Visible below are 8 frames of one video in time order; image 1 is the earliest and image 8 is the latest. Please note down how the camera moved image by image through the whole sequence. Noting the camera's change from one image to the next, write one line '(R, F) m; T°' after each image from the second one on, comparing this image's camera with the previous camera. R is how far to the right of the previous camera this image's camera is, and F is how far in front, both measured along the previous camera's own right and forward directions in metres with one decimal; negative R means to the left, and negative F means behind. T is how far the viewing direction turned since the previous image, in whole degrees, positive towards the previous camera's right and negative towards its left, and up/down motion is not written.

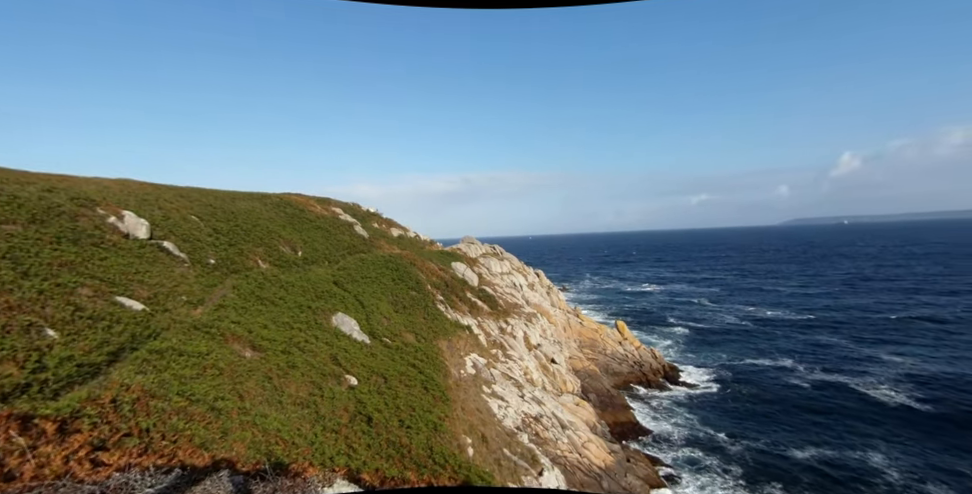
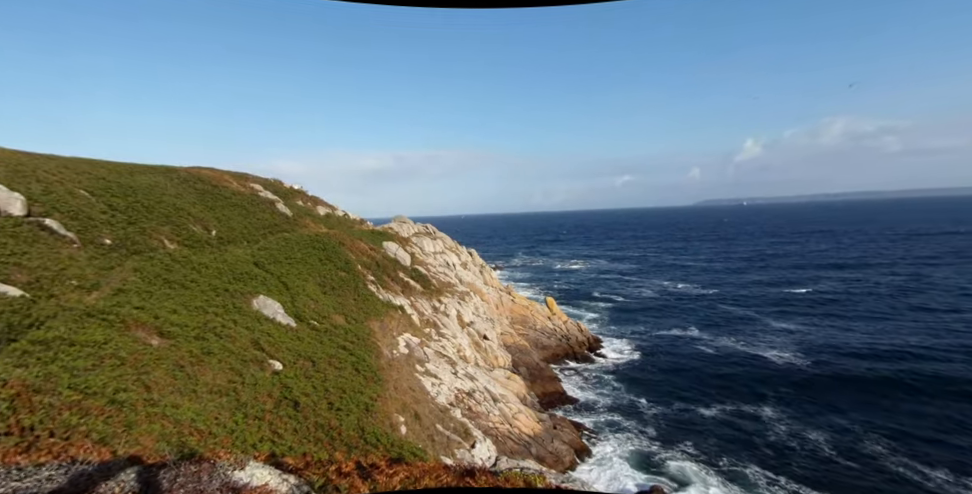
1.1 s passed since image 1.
(+0.1, +0.1) m; +7°
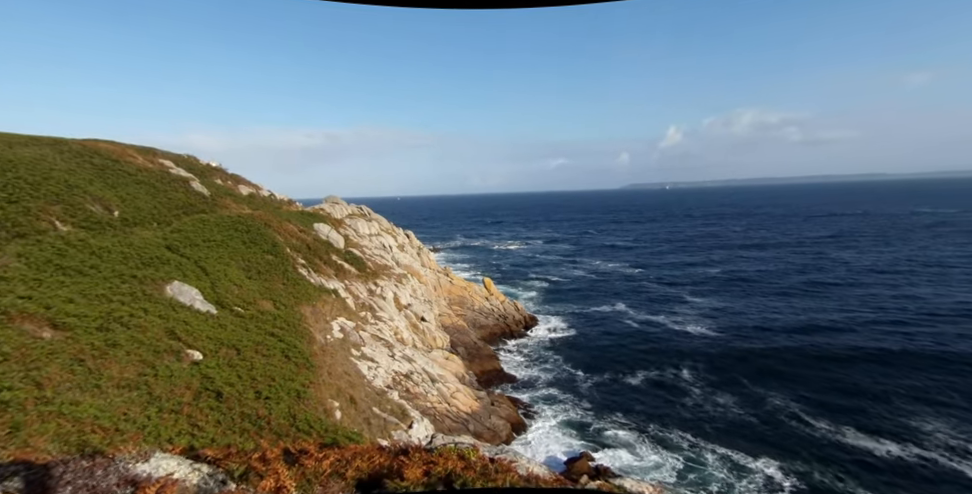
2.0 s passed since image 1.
(+0.1, +0.1) m; +7°
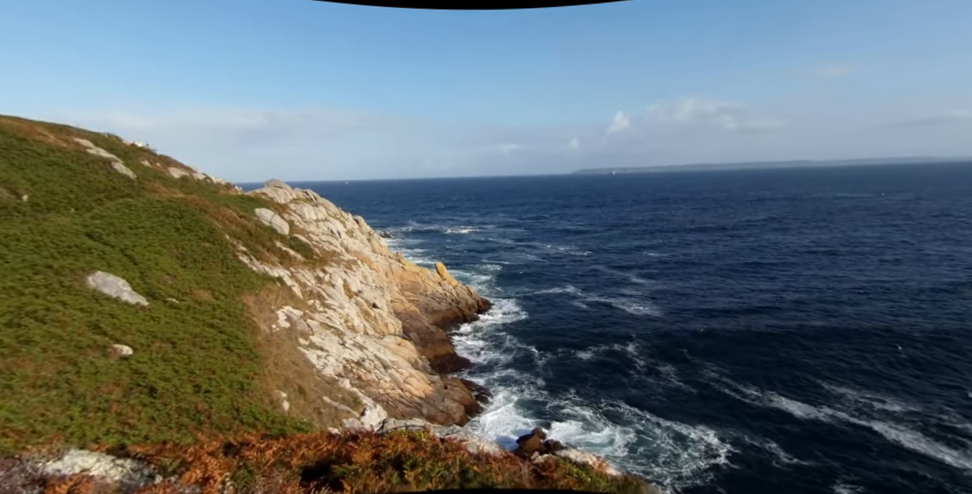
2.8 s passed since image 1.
(+0.1, +0.1) m; +5°
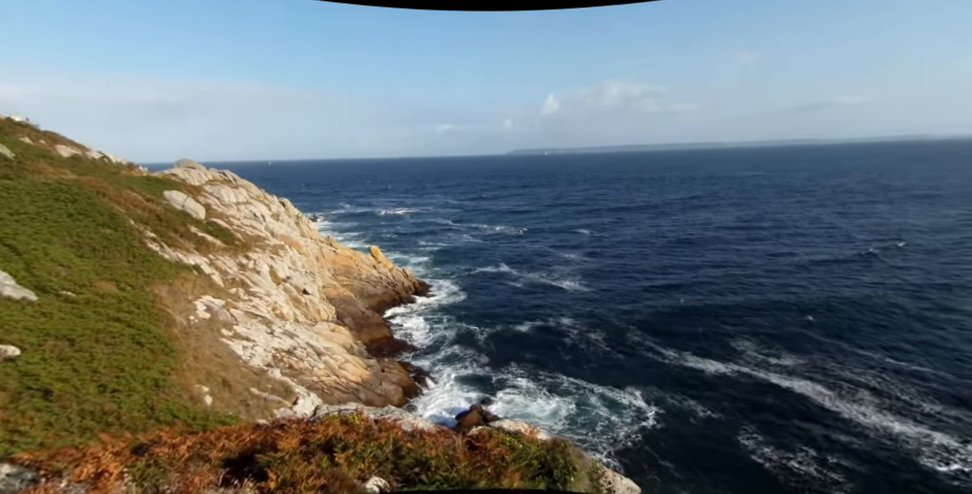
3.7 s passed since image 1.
(+0.1, +0.2) m; +7°
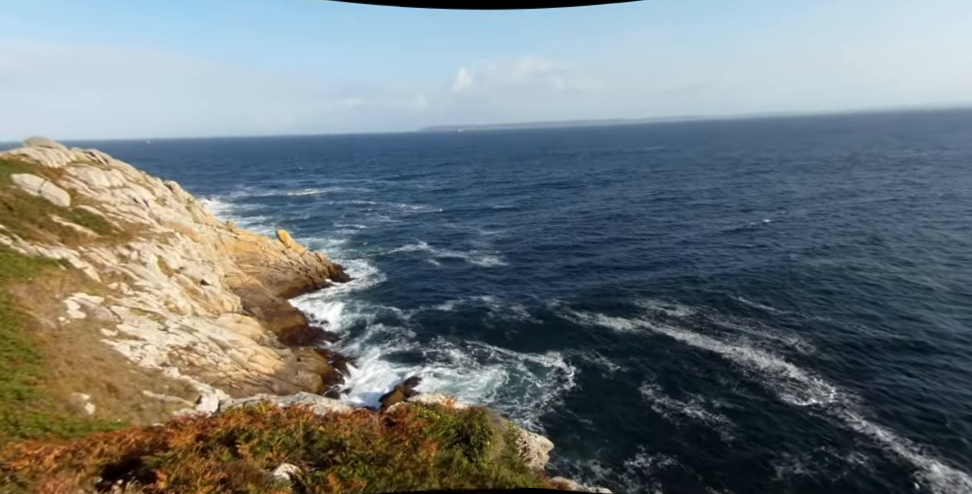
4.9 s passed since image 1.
(+0.4, +0.2) m; +9°
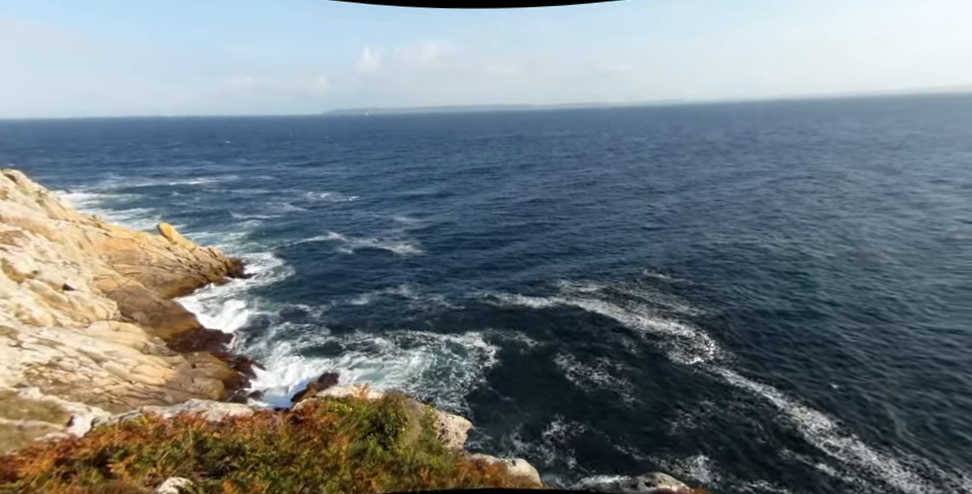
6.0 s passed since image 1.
(+0.2, +0.6) m; +9°
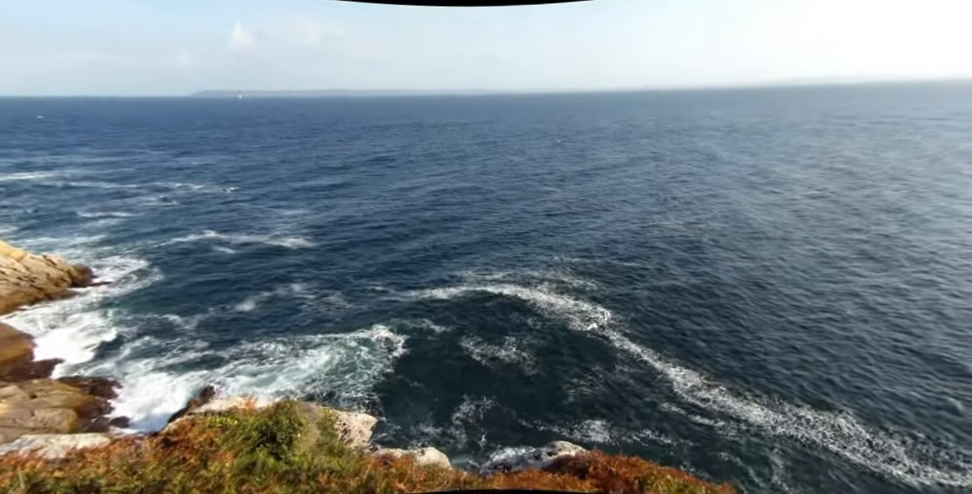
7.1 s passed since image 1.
(0.0, +0.9) m; +11°
